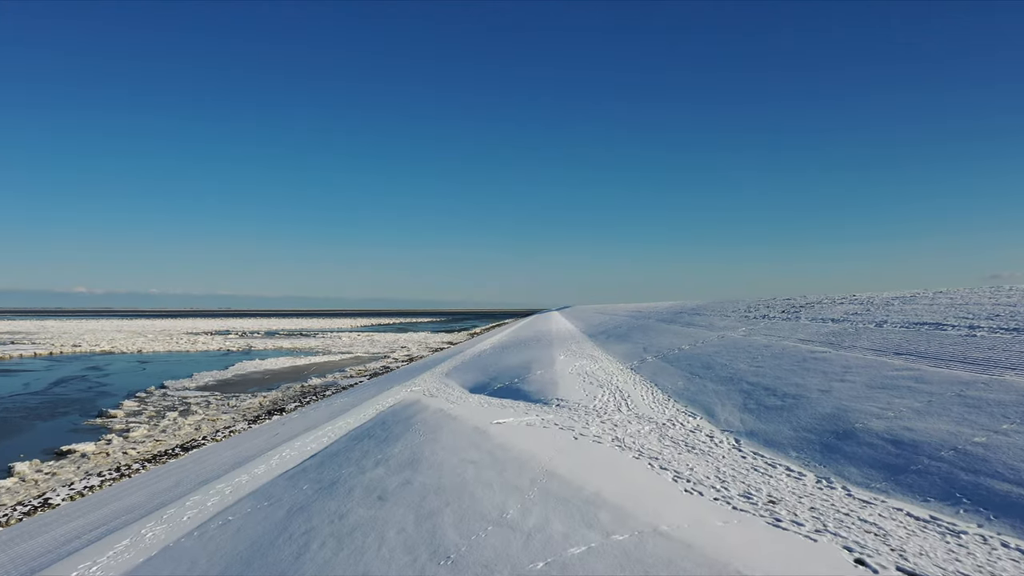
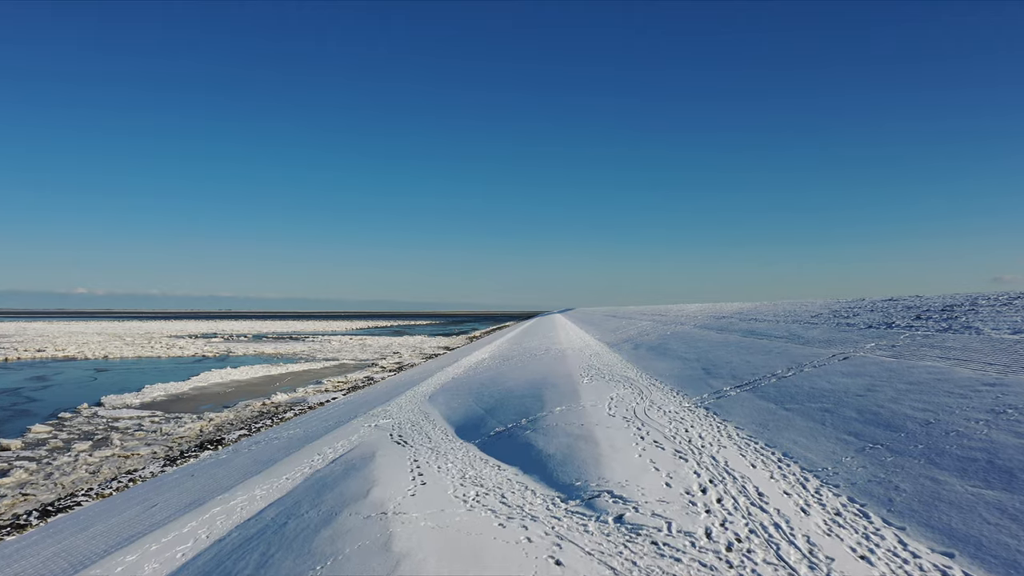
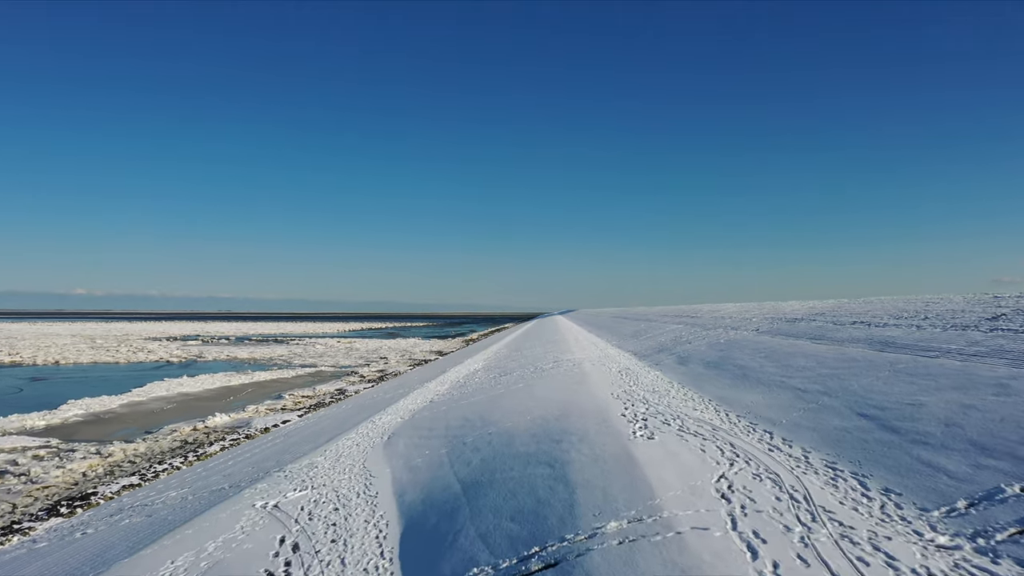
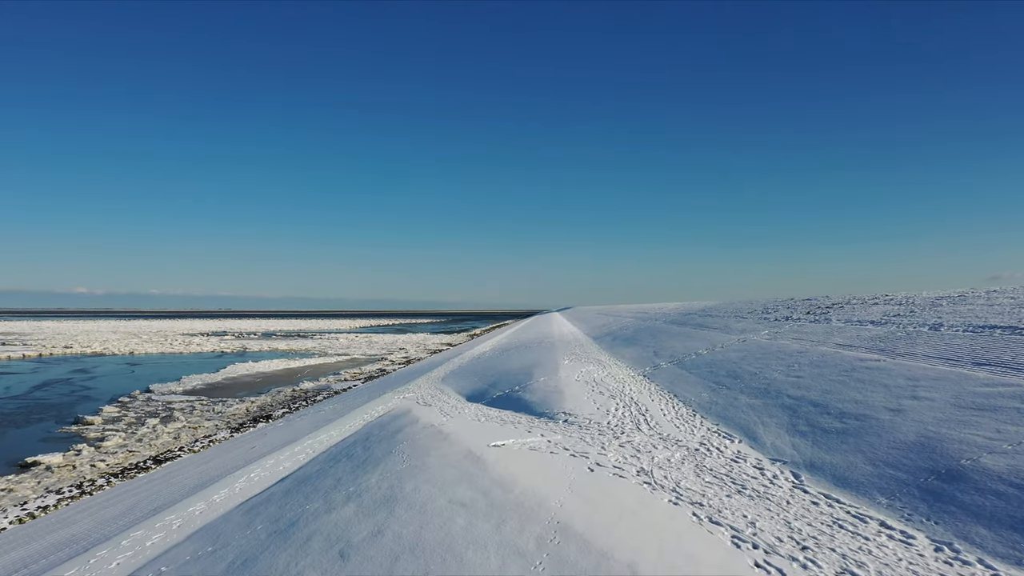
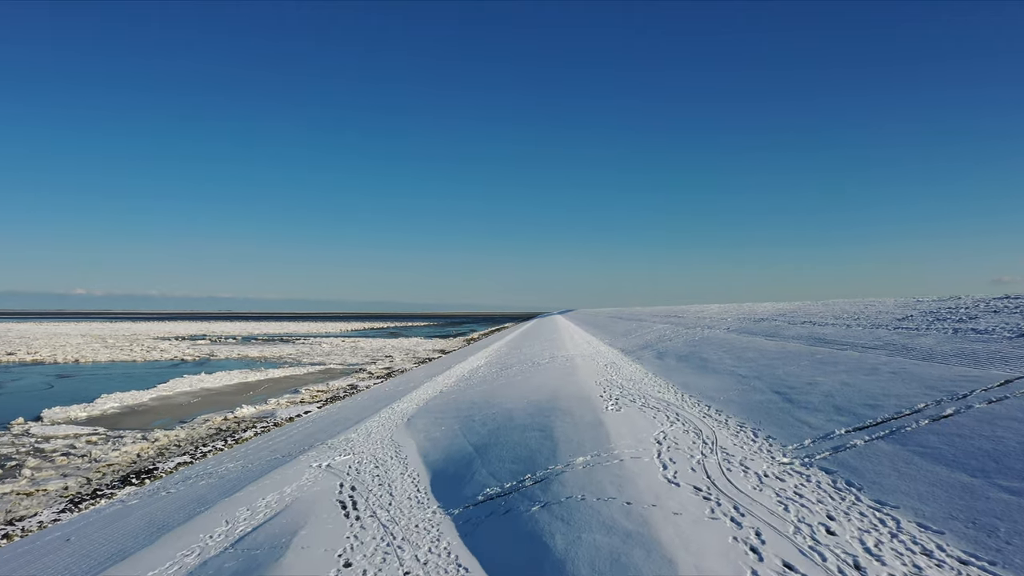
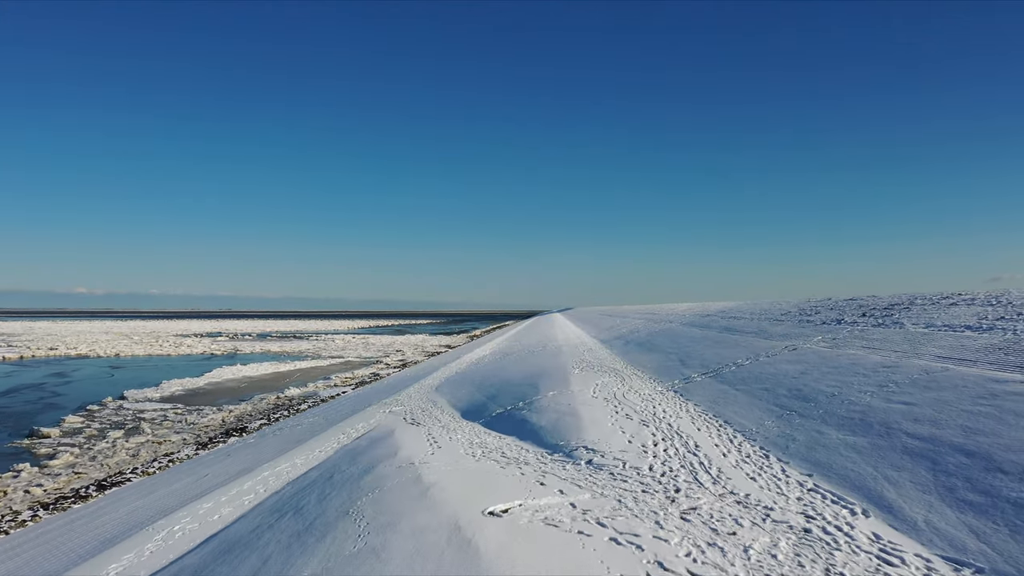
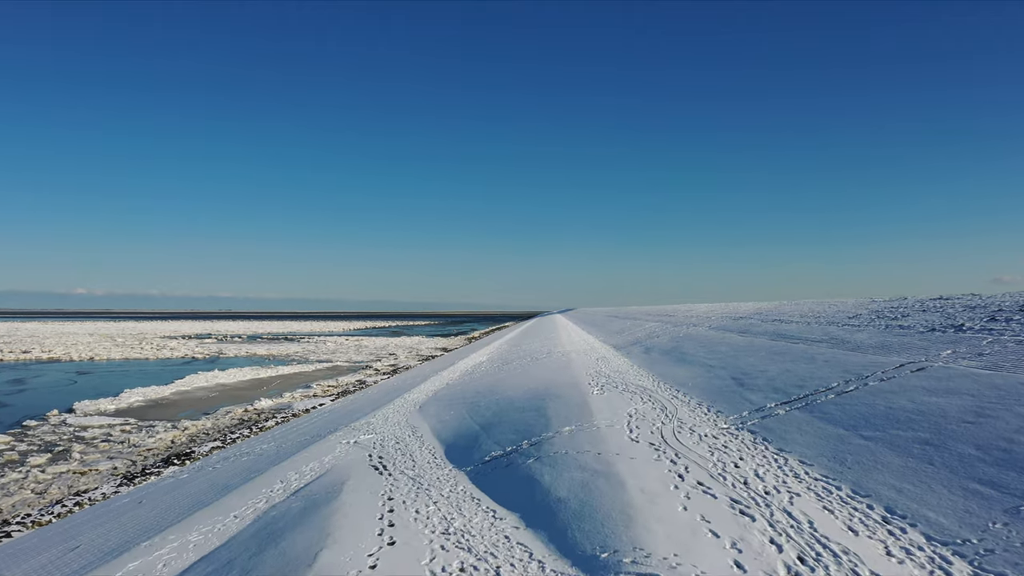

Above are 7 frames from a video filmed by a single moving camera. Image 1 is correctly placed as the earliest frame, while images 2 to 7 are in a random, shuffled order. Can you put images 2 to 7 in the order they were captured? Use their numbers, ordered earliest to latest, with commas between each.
4, 6, 2, 7, 5, 3
